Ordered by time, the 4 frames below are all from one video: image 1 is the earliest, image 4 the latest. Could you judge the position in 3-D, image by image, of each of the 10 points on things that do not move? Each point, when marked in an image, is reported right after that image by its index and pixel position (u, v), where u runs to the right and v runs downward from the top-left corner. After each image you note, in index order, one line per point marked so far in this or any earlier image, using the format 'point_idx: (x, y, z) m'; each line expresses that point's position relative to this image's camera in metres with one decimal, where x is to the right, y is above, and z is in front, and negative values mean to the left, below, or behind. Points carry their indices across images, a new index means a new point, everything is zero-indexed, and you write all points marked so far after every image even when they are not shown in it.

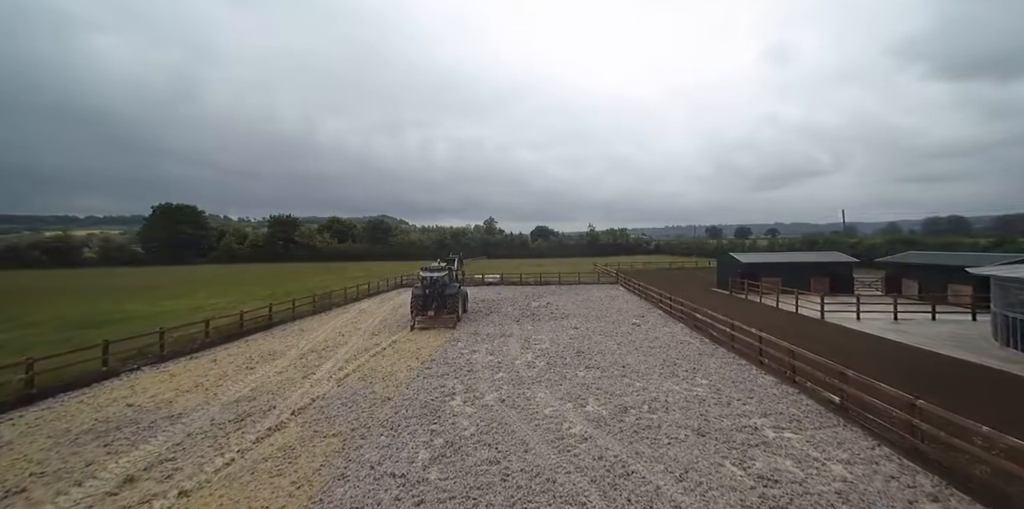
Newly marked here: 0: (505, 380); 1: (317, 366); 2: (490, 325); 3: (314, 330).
0: (-0.2, -3.0, +9.5) m
1: (-5.4, -3.1, +11.3) m
2: (-0.9, -2.9, +16.7) m
3: (-8.0, -3.1, +16.3) m
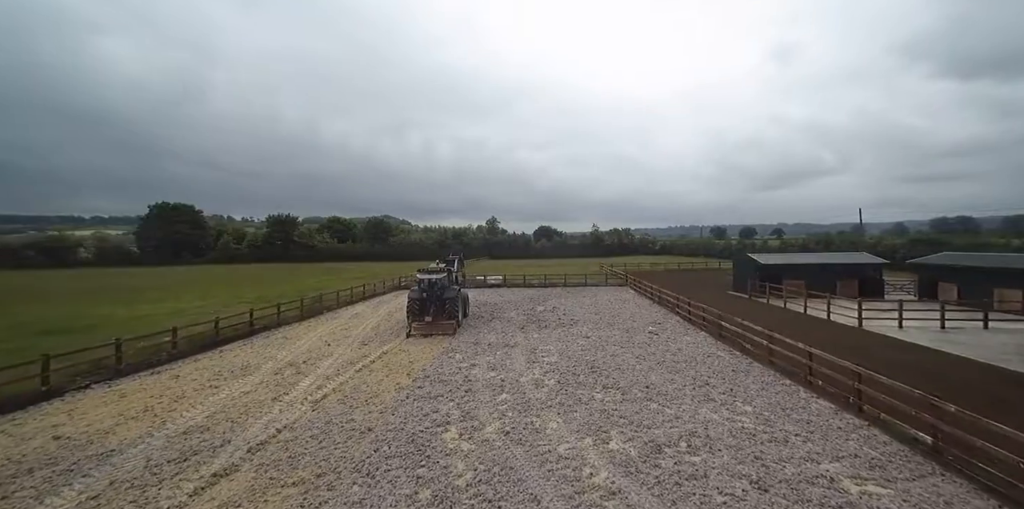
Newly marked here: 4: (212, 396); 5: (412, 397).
0: (-0.1, -3.0, +8.0) m
1: (-5.3, -3.1, +9.8) m
2: (-0.8, -3.0, +15.2) m
3: (-7.9, -3.1, +14.8) m
4: (-6.7, -3.2, +9.0) m
5: (-2.2, -3.0, +8.7) m
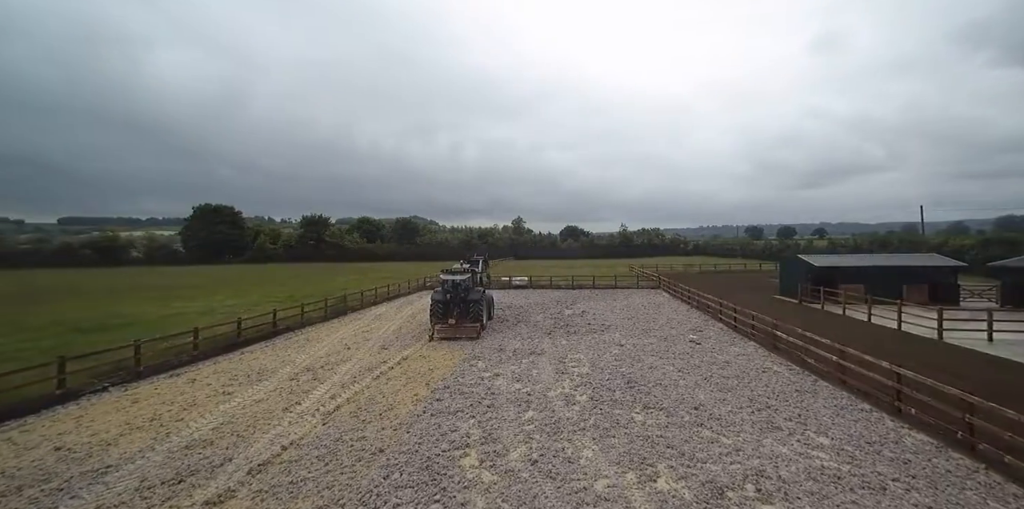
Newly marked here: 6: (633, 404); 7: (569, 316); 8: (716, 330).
0: (+0.4, -3.0, +7.1) m
1: (-4.7, -3.1, +9.3) m
2: (+0.2, -3.0, +14.3) m
3: (-6.9, -3.1, +14.4) m
4: (-6.1, -3.2, +8.6) m
5: (-1.6, -3.1, +7.9) m
6: (+2.3, -2.9, +7.7) m
7: (+2.5, -2.8, +18.1) m
8: (+7.0, -2.6, +13.8) m
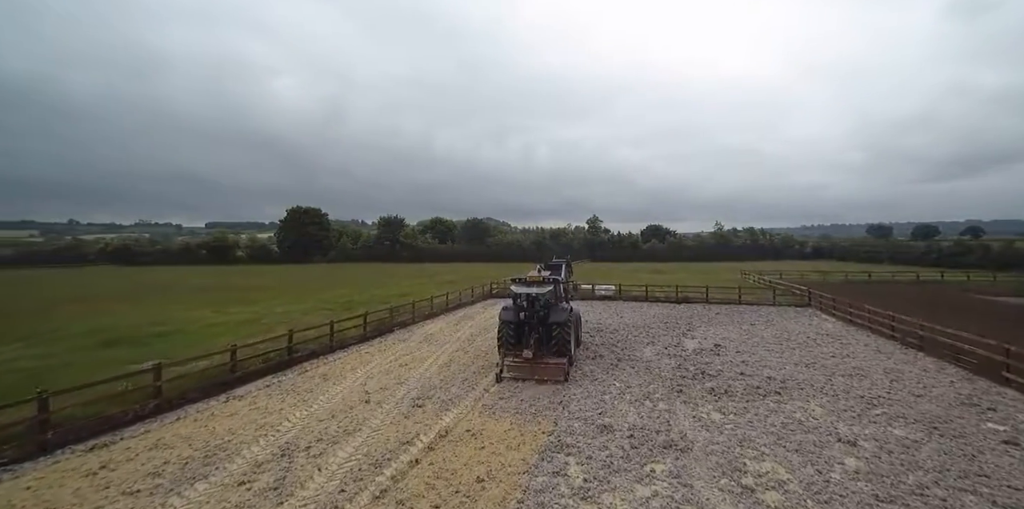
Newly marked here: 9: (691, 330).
0: (+1.5, -3.1, +1.6) m
1: (-3.2, -3.2, +4.6) m
2: (+2.5, -3.1, +8.8) m
3: (-4.4, -3.2, +10.1) m
4: (-4.7, -3.3, +4.2) m
5: (-0.4, -3.2, +2.7) m
6: (+3.5, -3.0, +1.8) m
7: (+5.5, -2.9, +12.1) m
8: (+9.1, -2.7, +7.1) m
9: (+6.6, -2.8, +15.1) m
